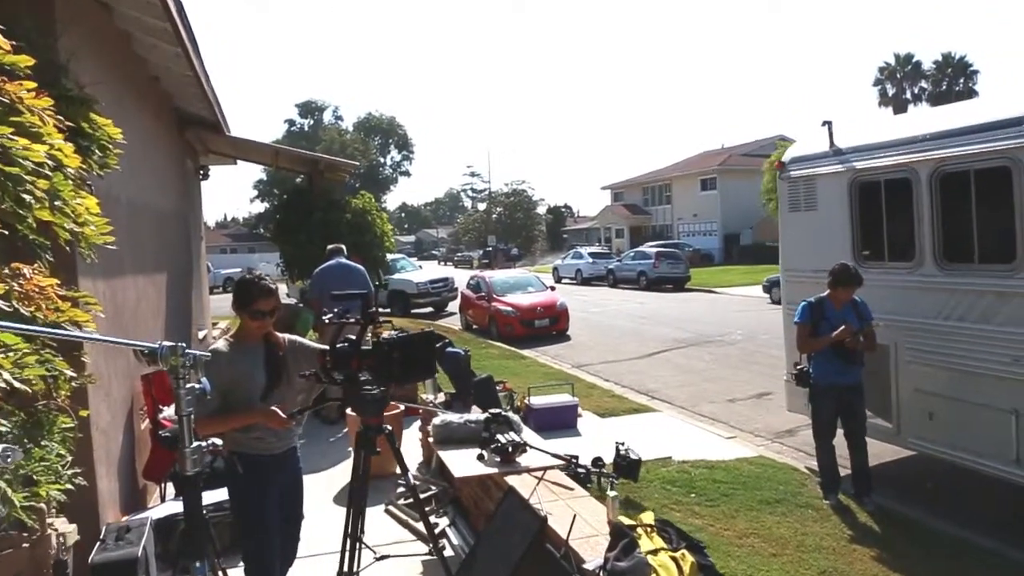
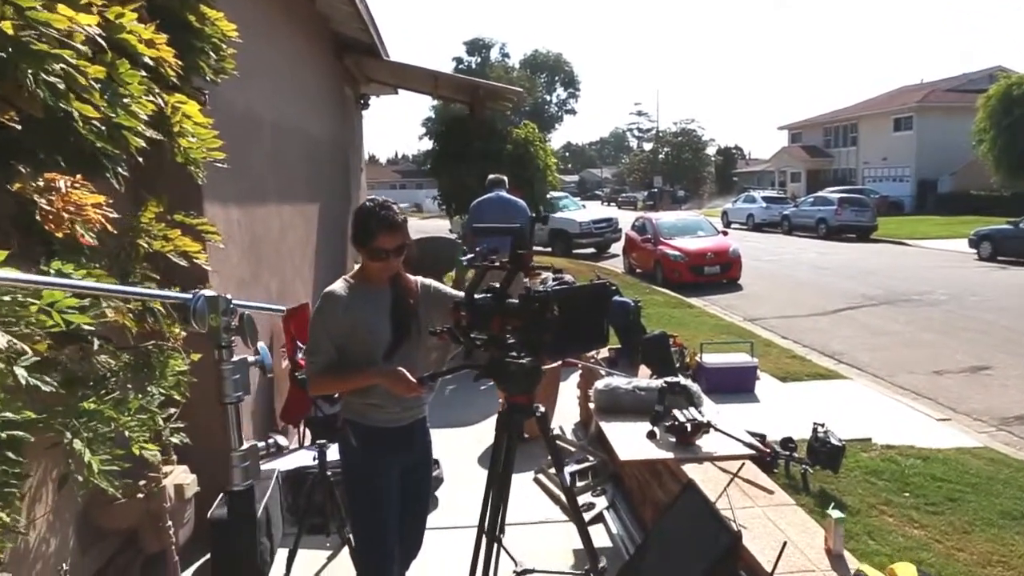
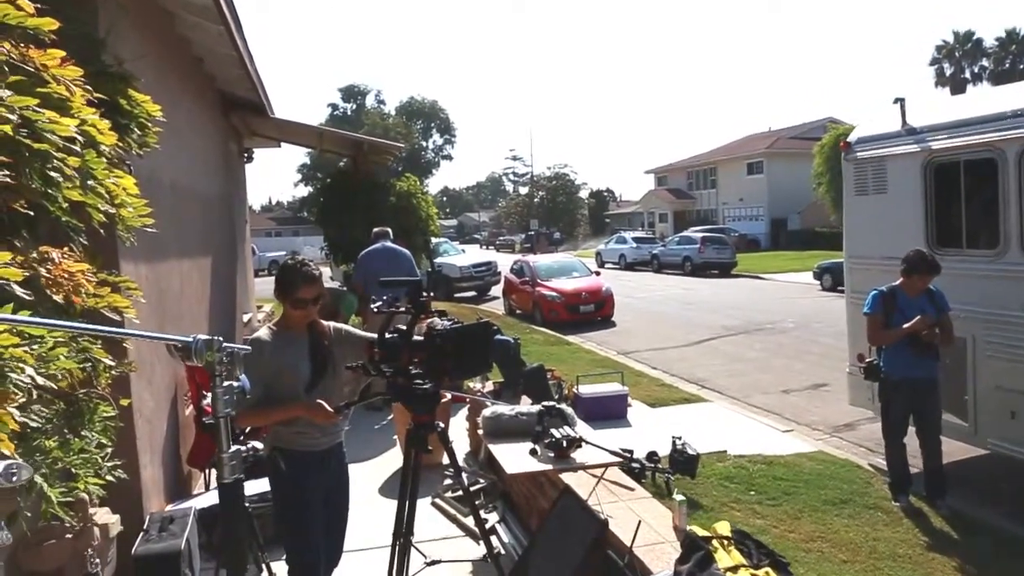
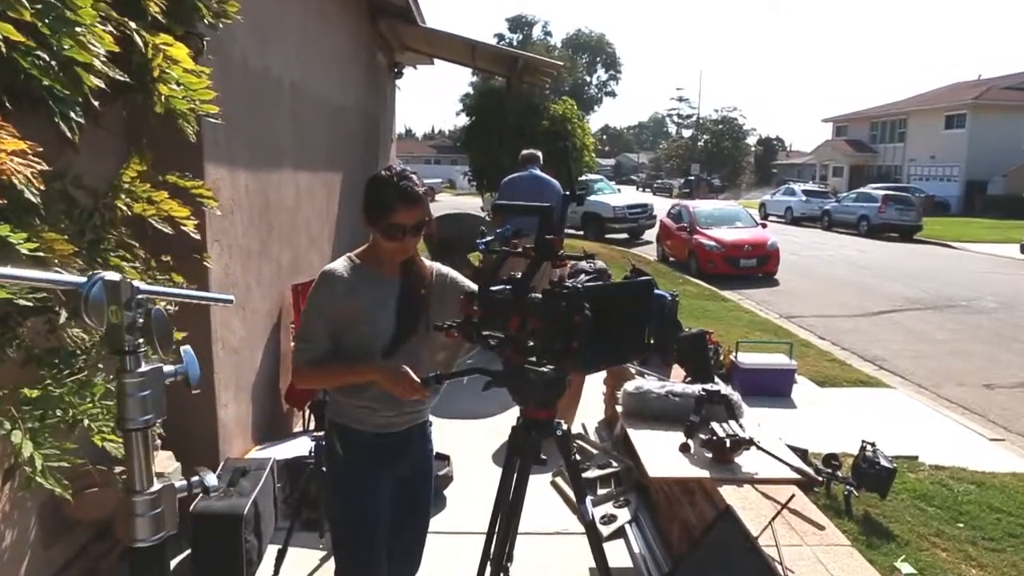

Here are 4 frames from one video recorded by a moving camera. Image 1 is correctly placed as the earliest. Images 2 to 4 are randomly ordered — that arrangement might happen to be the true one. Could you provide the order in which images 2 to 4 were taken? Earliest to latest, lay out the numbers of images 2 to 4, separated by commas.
3, 2, 4
